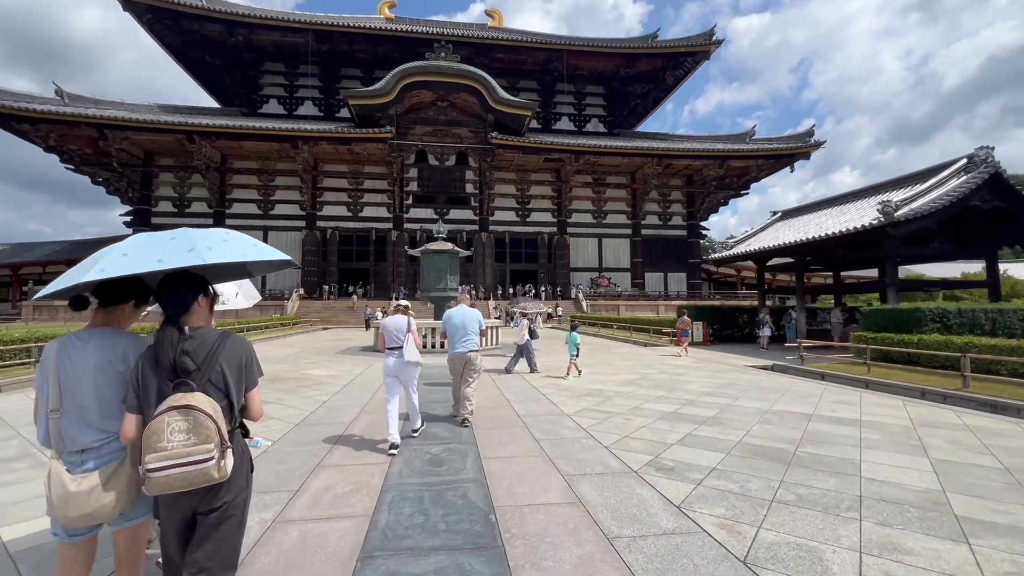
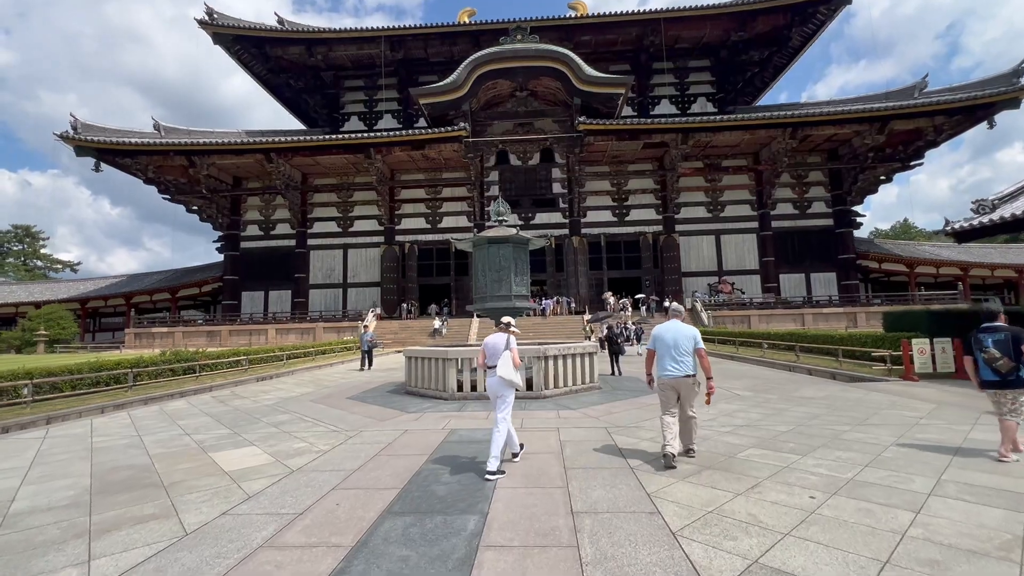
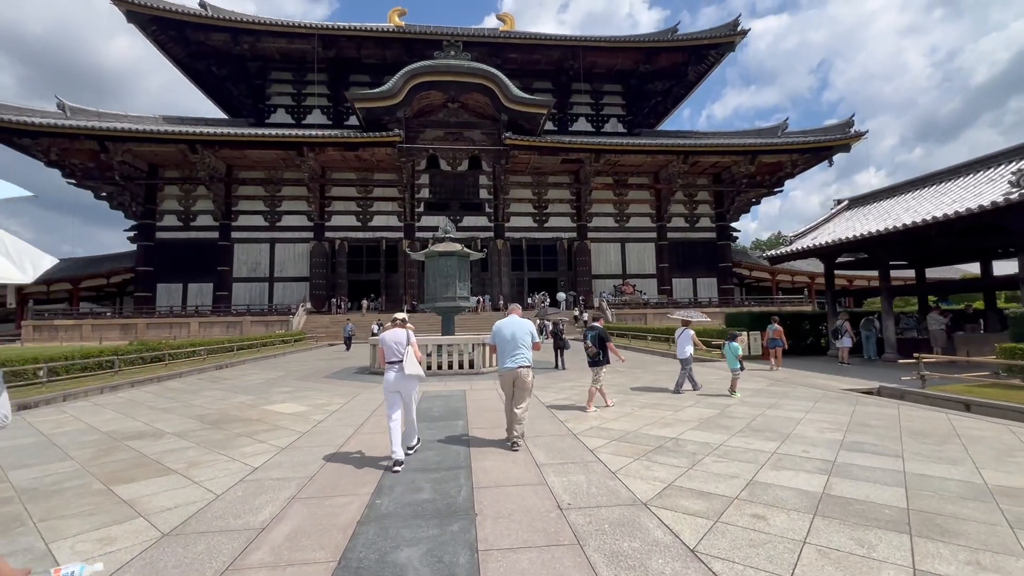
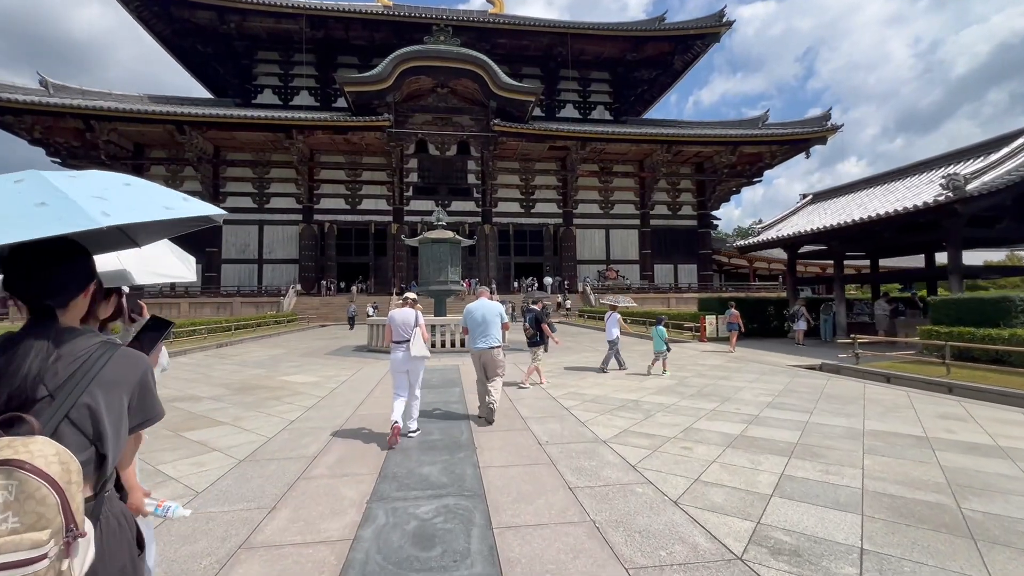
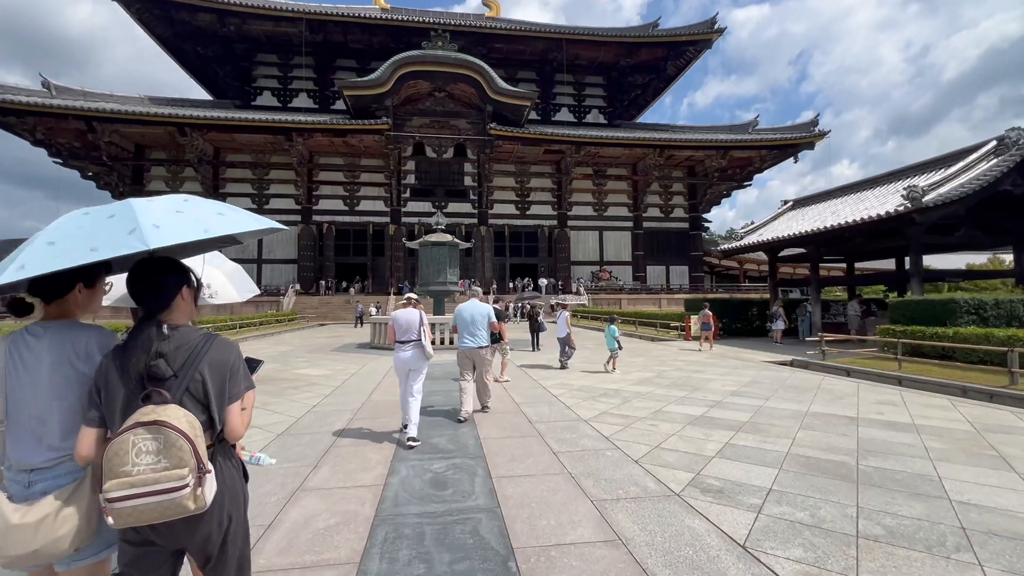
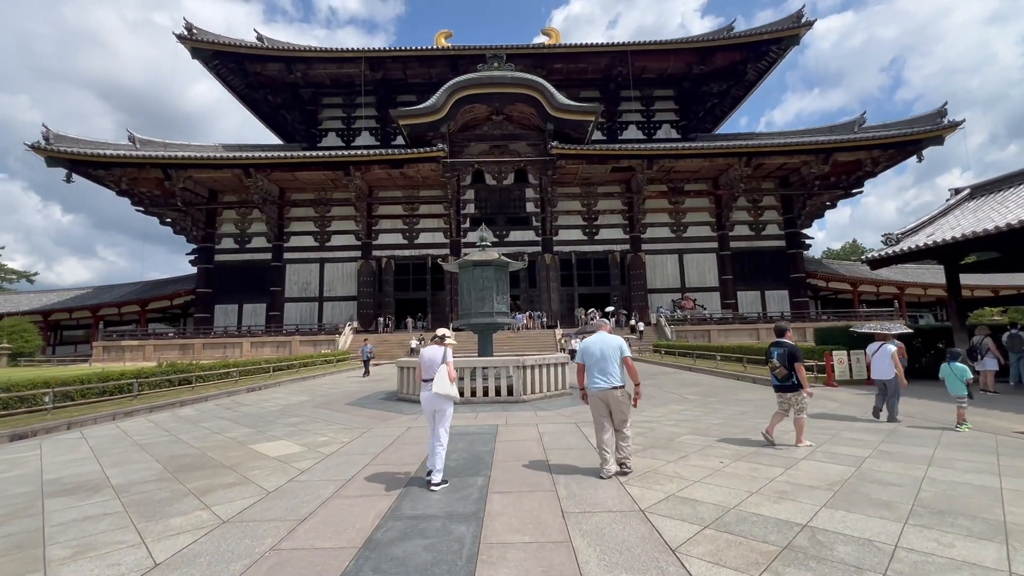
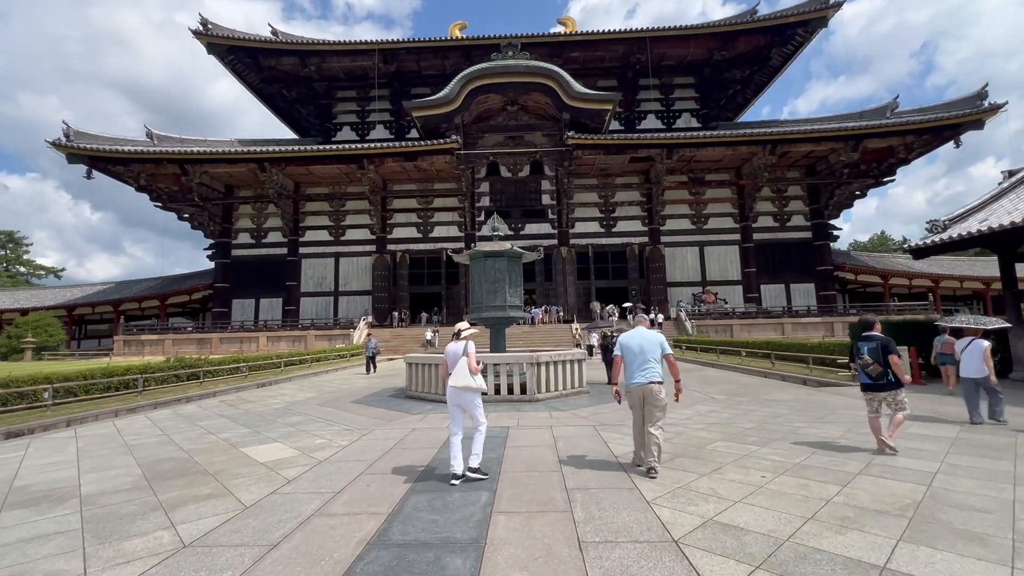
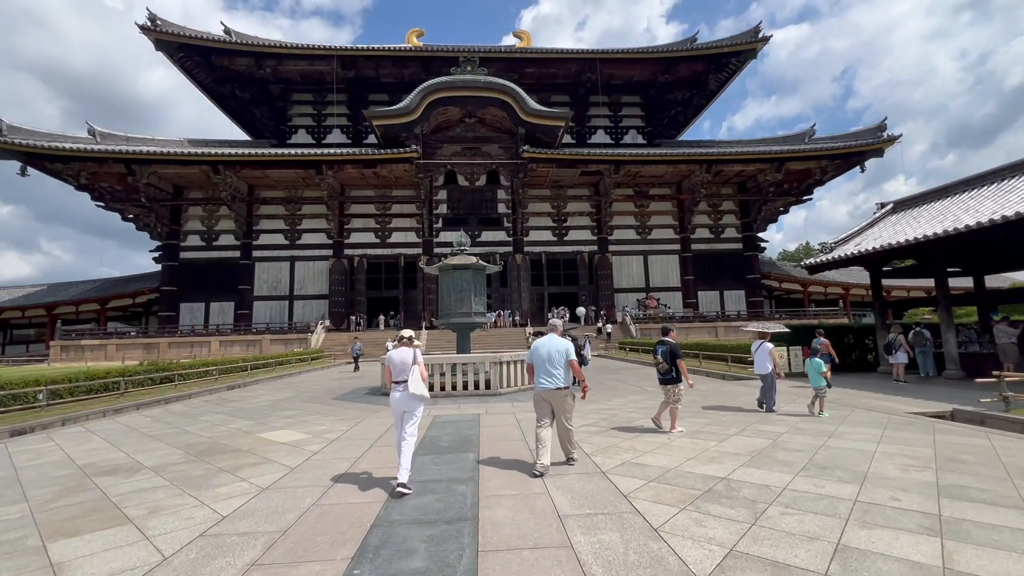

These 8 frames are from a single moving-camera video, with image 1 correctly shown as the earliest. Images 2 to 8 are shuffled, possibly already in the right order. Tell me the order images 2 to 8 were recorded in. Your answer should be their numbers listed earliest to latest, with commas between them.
5, 4, 3, 8, 6, 7, 2
